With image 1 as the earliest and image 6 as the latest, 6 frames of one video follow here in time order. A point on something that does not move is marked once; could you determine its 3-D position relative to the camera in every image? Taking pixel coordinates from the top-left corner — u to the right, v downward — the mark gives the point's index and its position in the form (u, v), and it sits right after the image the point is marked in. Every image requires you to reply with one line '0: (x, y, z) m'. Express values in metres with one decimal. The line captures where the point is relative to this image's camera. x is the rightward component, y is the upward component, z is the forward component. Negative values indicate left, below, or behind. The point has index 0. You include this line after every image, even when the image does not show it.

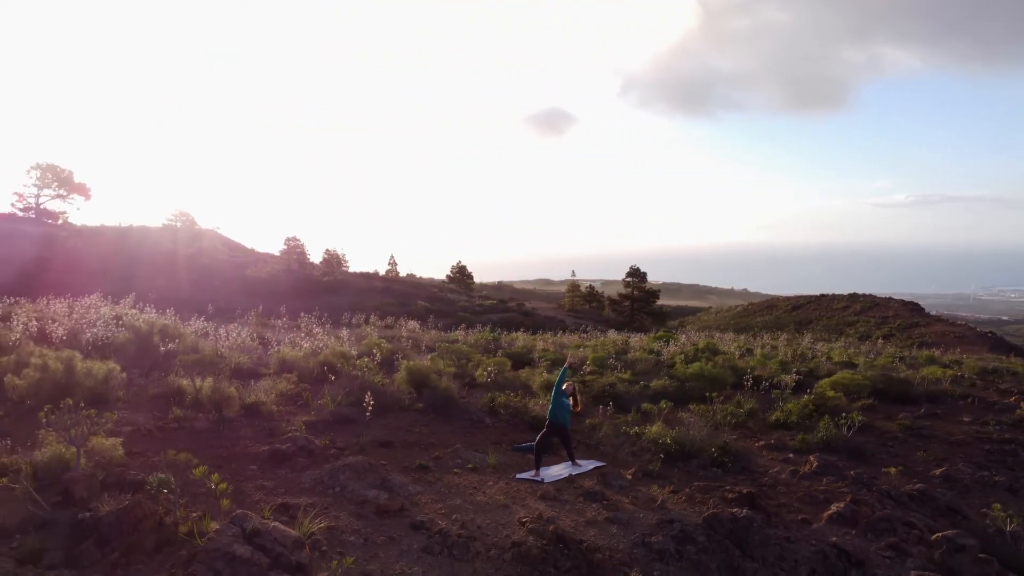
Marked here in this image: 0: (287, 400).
0: (-2.0, -1.0, +7.3) m
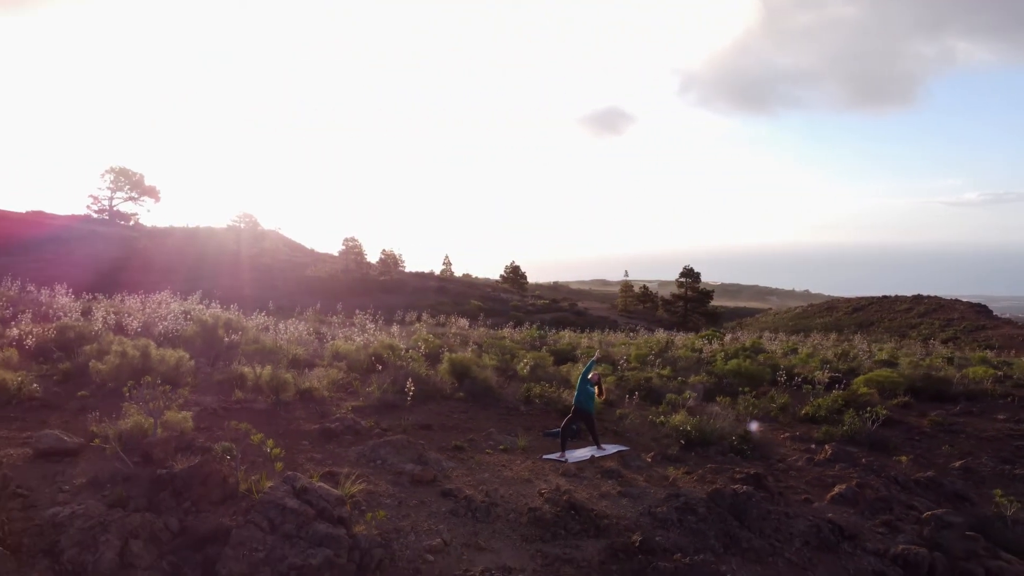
0: (-1.7, -1.0, +8.0) m
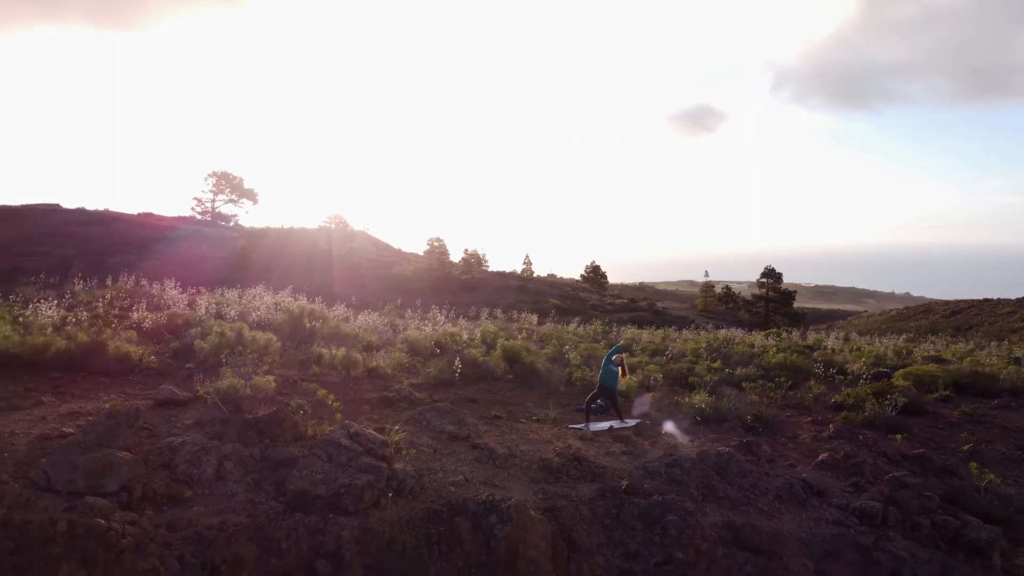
0: (-1.2, -0.9, +9.1) m
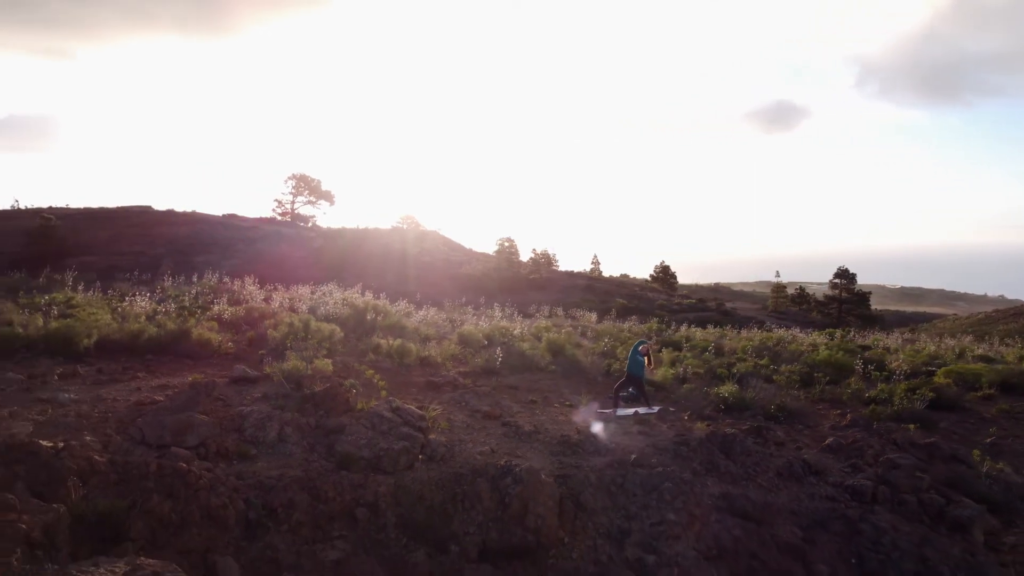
0: (-0.7, -0.9, +9.9) m
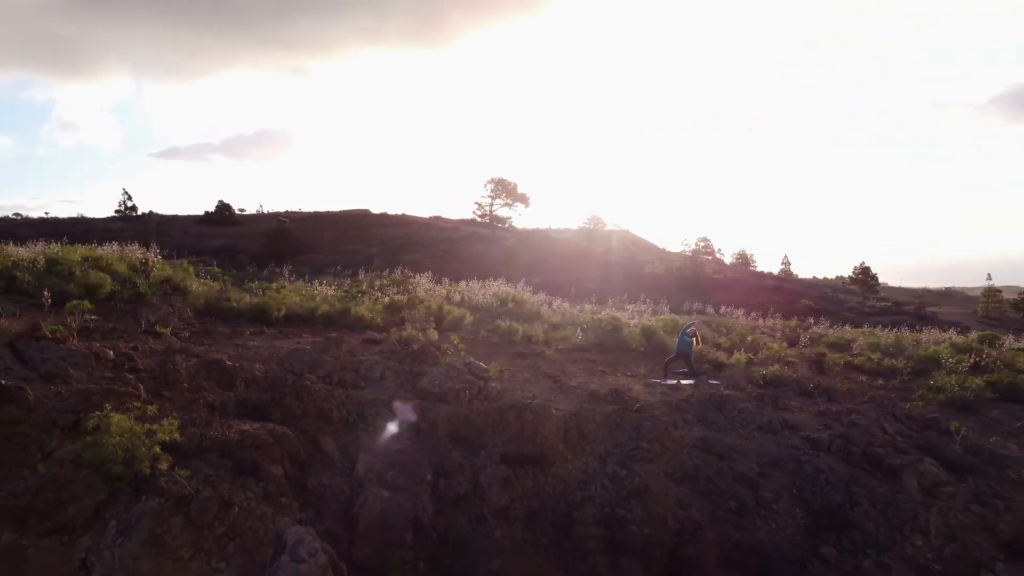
0: (+0.7, -0.7, +12.0) m
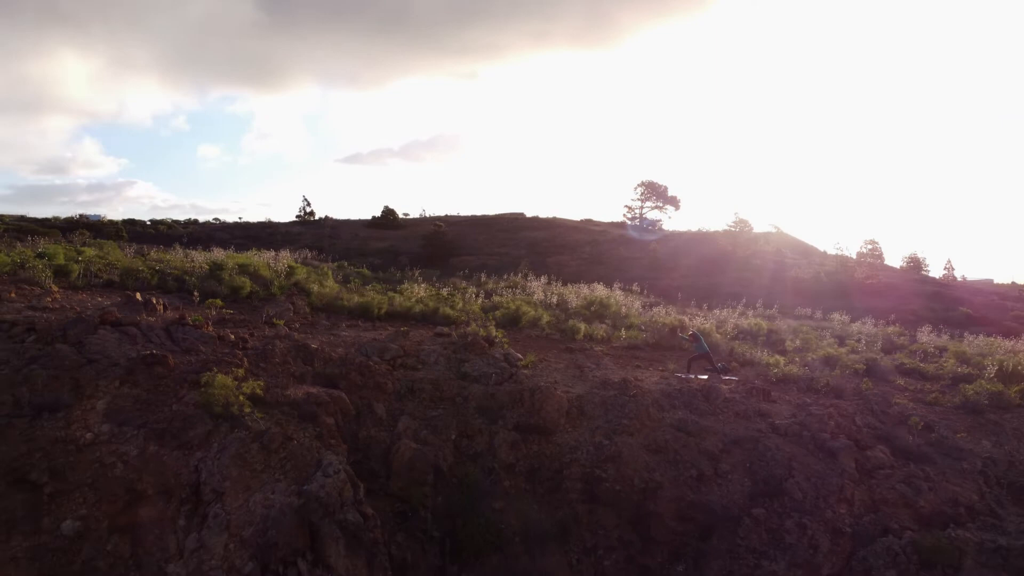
0: (+1.8, -0.8, +13.7) m
